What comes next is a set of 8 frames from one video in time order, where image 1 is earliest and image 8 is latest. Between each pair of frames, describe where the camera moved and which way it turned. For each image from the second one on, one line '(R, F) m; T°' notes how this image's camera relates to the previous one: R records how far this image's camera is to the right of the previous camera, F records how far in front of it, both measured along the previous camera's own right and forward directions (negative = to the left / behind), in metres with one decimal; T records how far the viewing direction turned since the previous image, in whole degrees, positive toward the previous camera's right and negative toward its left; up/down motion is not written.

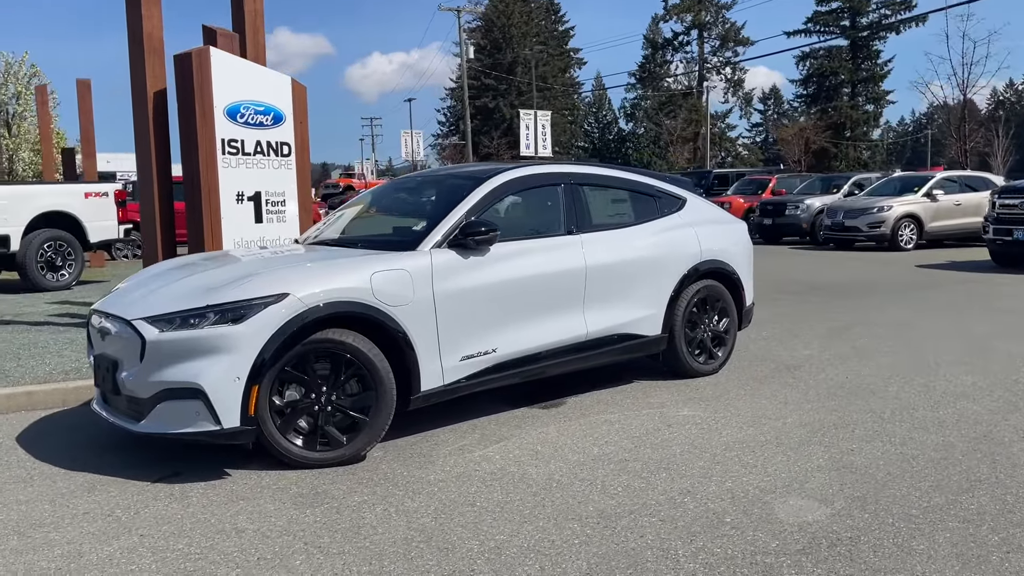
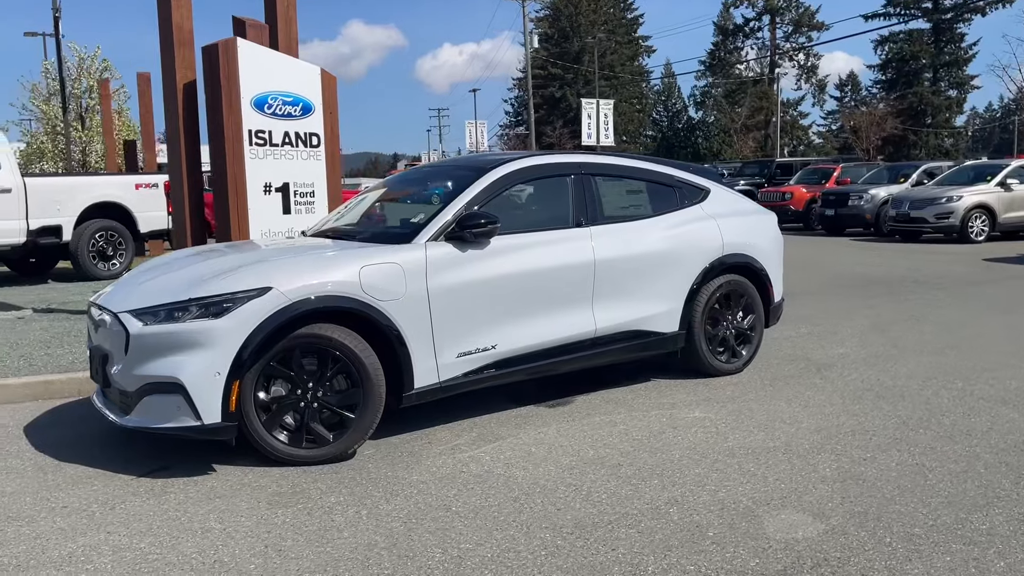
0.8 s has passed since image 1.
(+0.4, +0.2) m; -4°
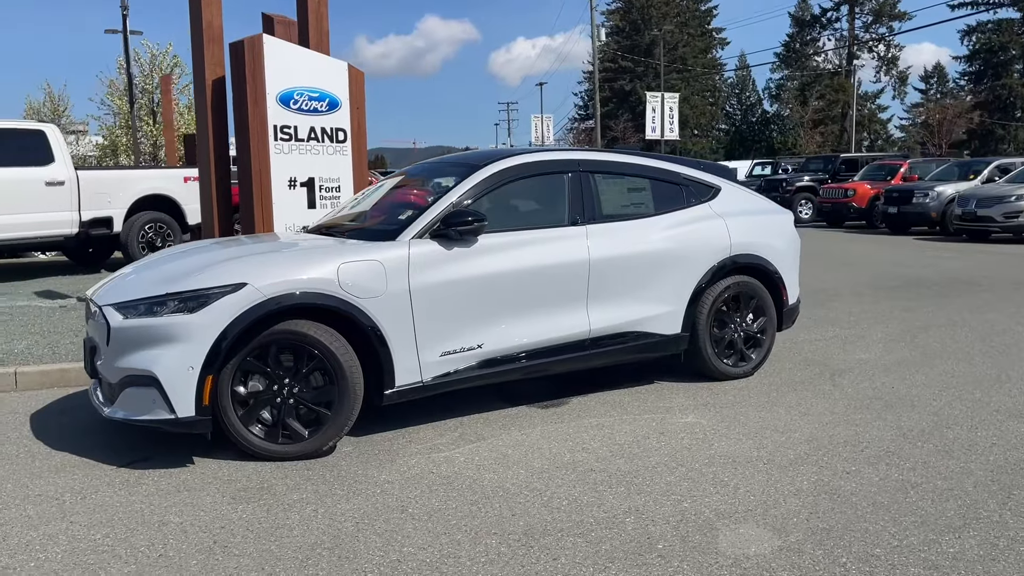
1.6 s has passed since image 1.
(+0.5, +0.1) m; -4°
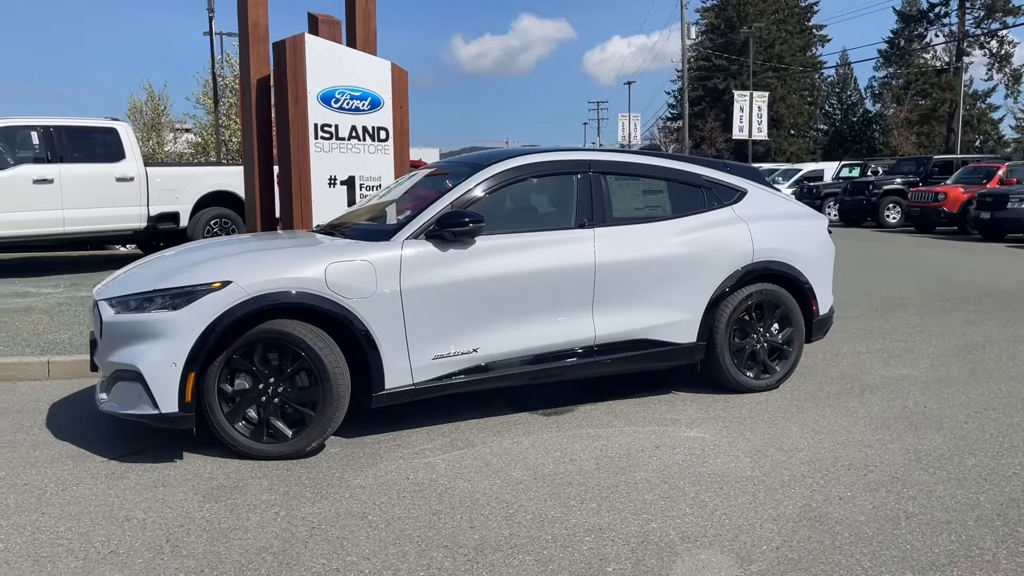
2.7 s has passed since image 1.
(+0.5, +0.2) m; -6°
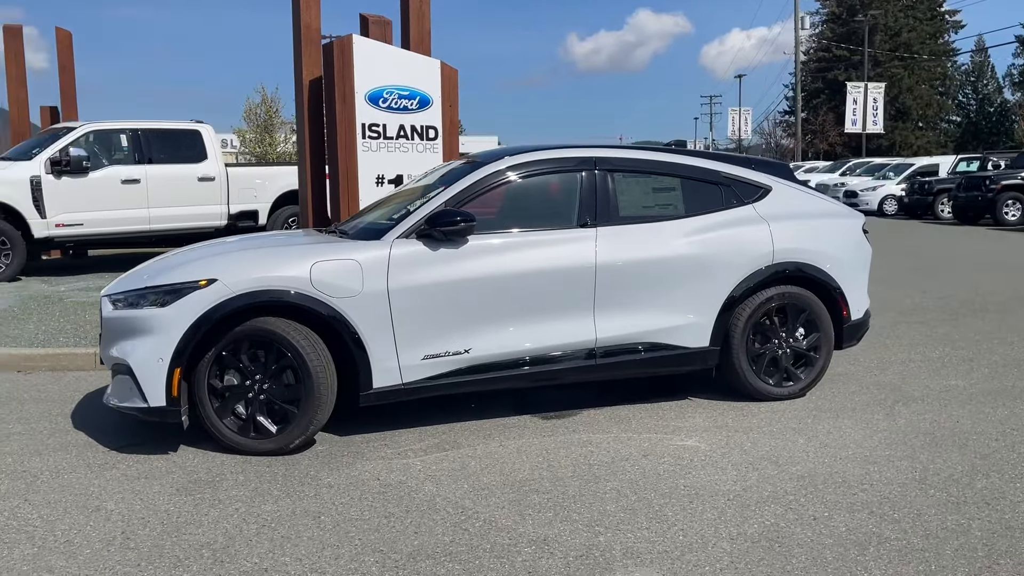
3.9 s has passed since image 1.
(+0.7, +0.1) m; -7°
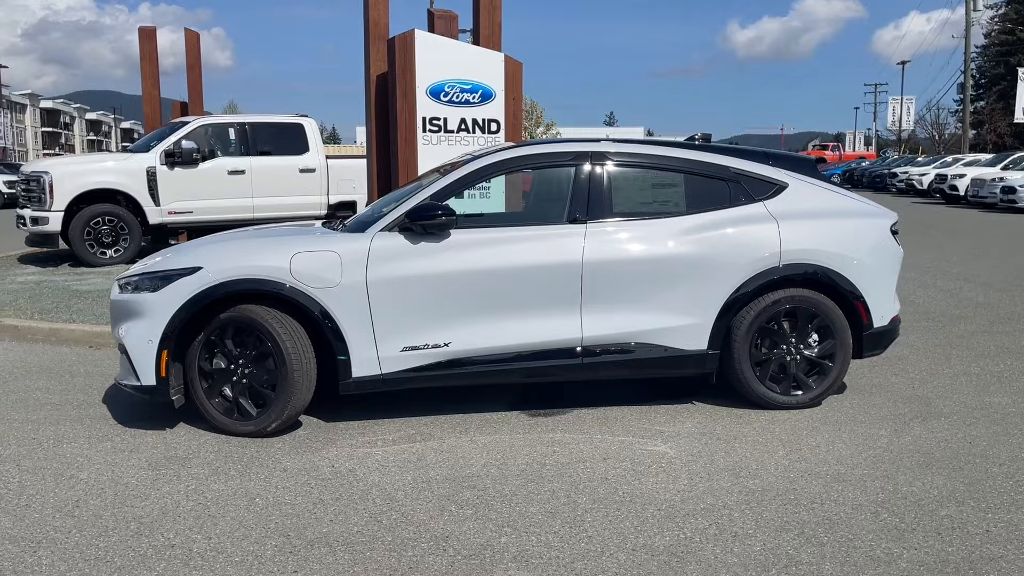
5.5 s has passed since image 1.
(+1.0, +0.1) m; -10°
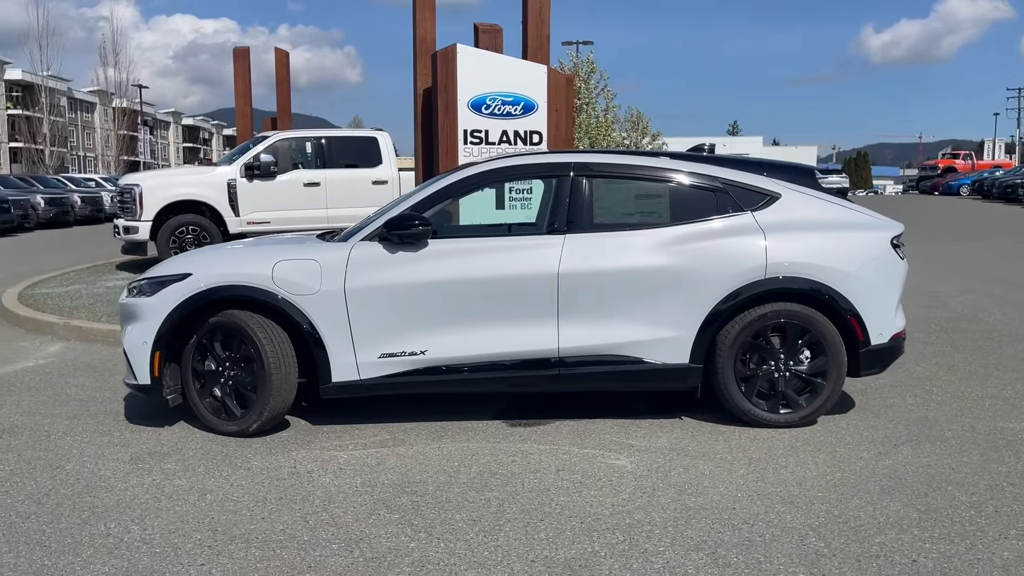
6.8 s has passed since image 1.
(+0.8, 0.0) m; -8°
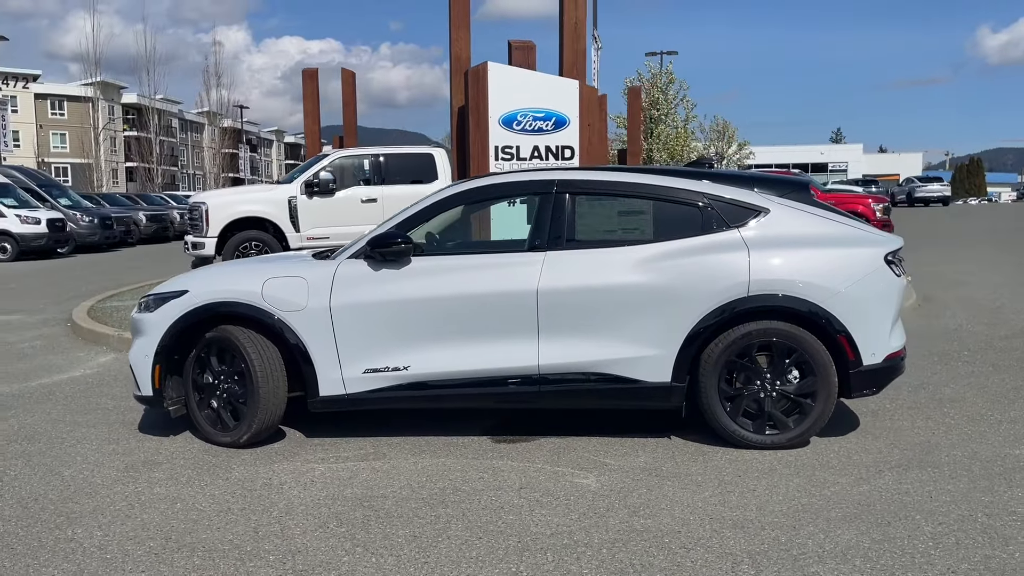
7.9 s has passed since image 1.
(+0.7, 0.0) m; -6°
